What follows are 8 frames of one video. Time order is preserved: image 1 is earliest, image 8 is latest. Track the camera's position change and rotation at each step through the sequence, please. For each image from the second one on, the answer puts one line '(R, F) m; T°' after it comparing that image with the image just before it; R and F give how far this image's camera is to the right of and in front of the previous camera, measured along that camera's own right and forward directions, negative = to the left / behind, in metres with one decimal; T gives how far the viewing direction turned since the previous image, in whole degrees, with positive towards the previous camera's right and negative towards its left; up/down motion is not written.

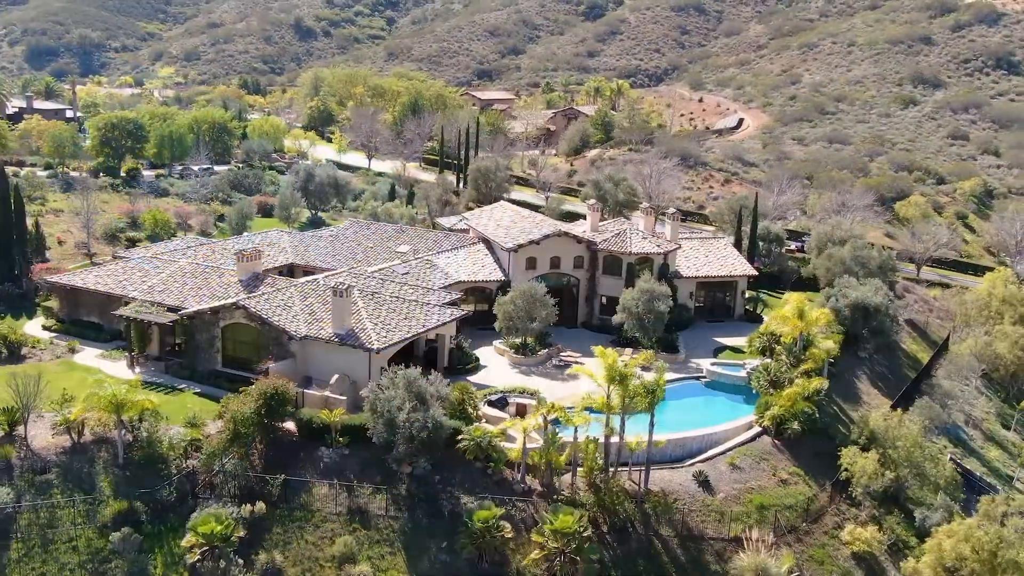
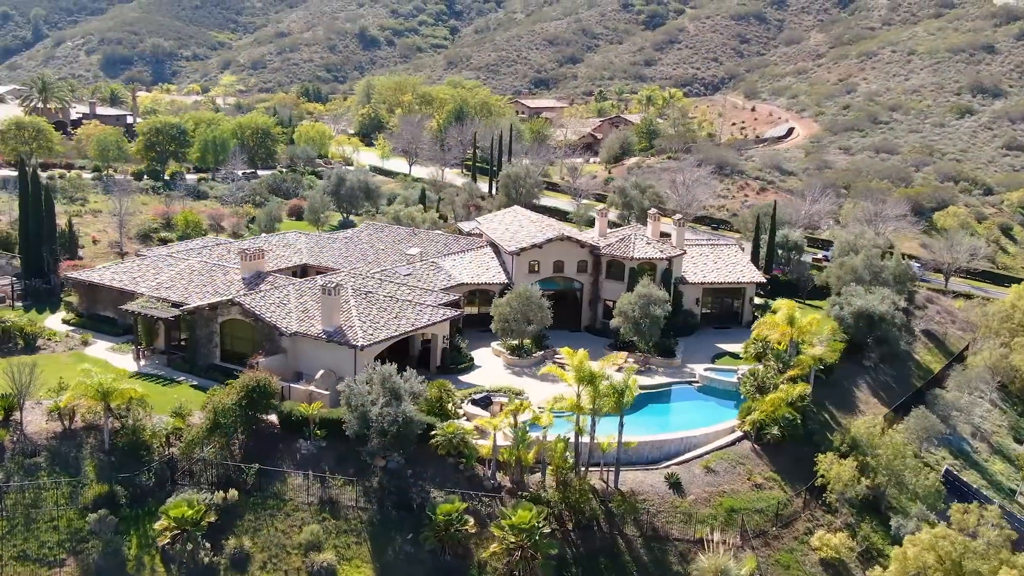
(+2.8, -0.5) m; -4°
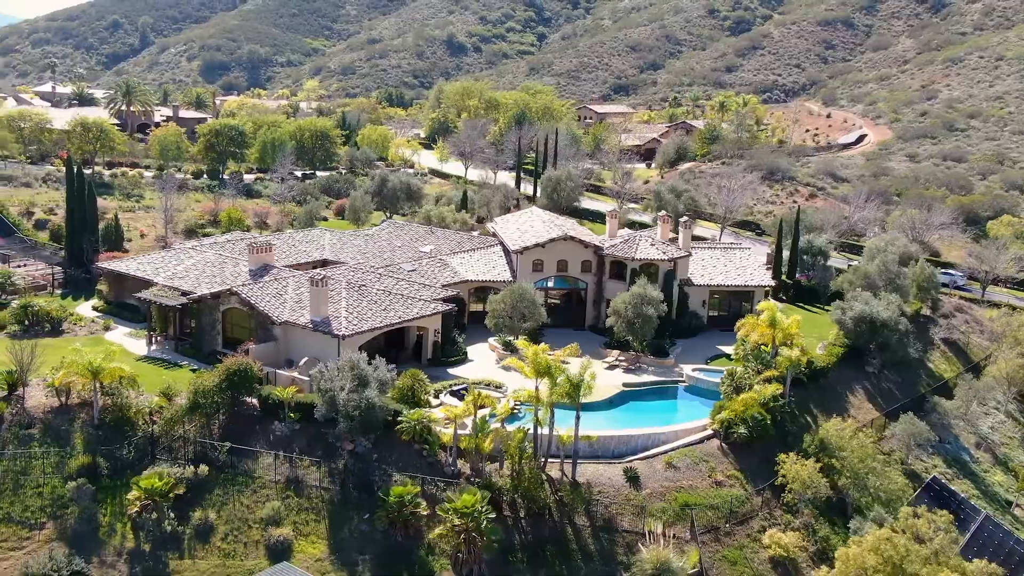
(+4.0, -0.8) m; -6°
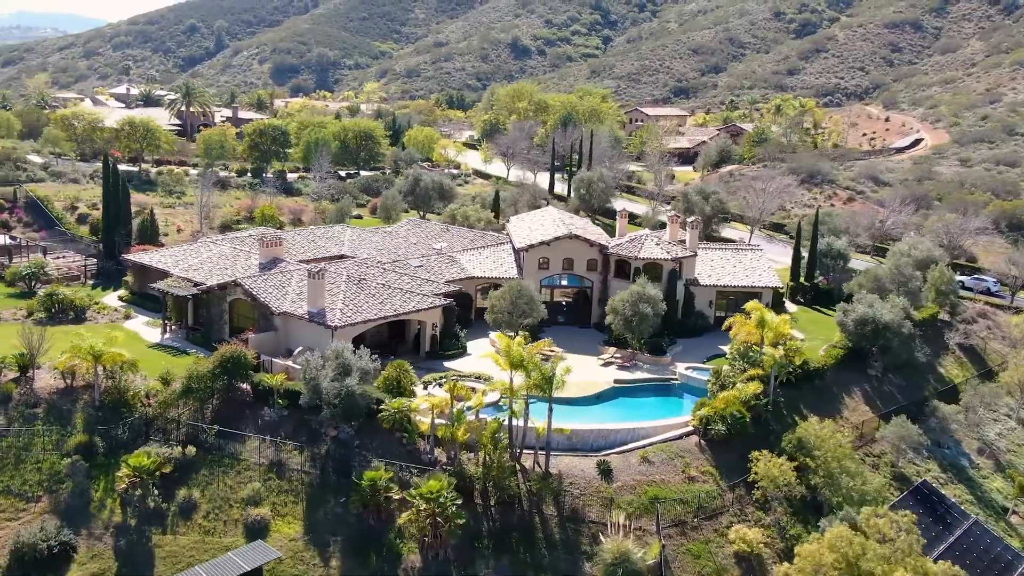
(+2.9, -0.7) m; -4°
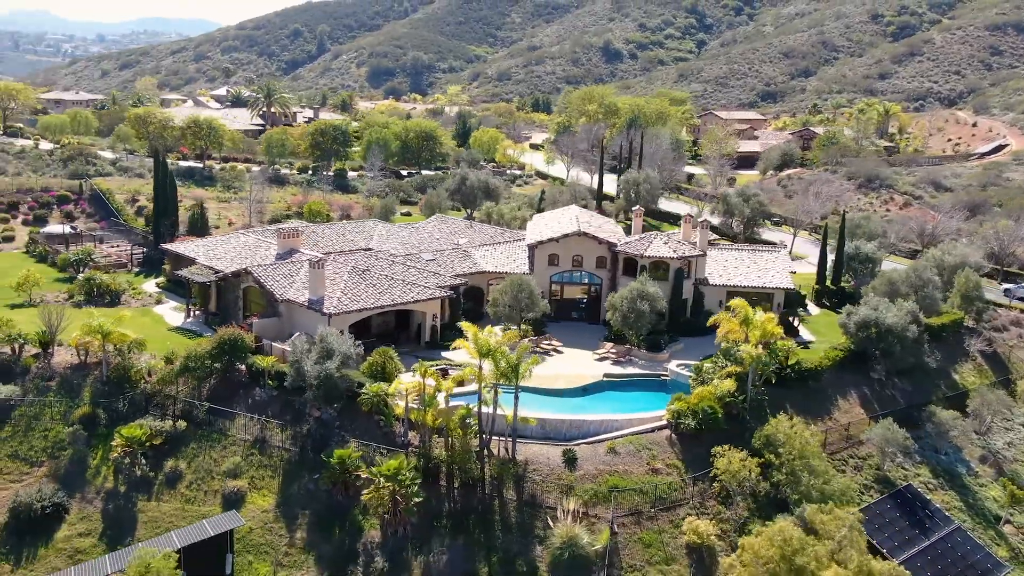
(+4.2, -0.9) m; -6°
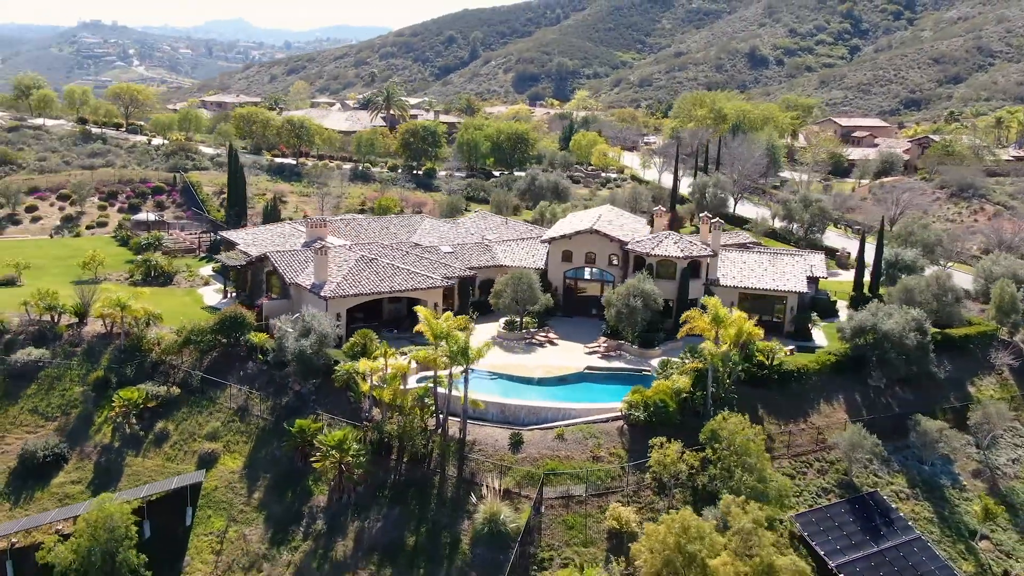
(+6.9, -1.0) m; -9°
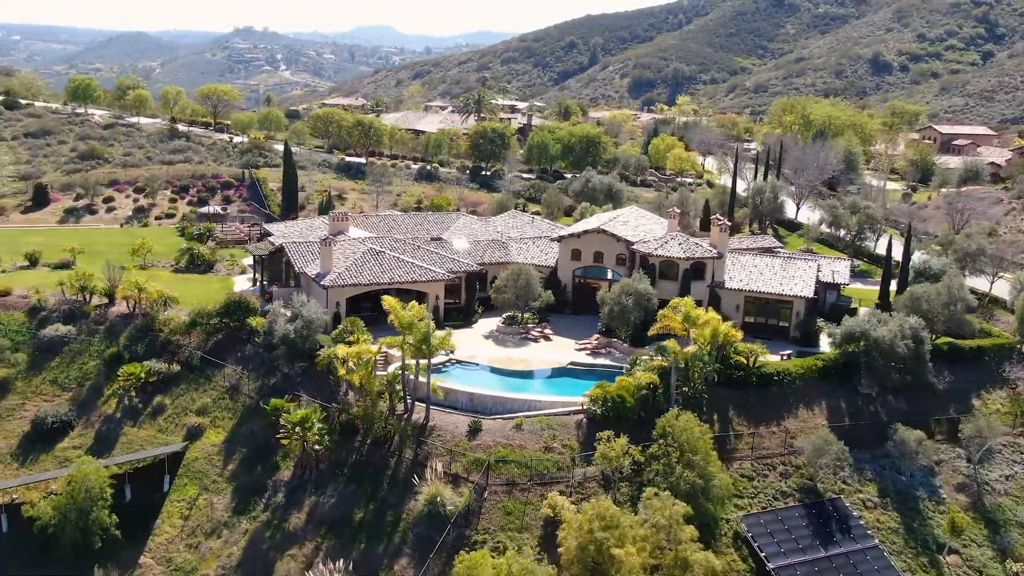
(+5.7, -0.7) m; -7°
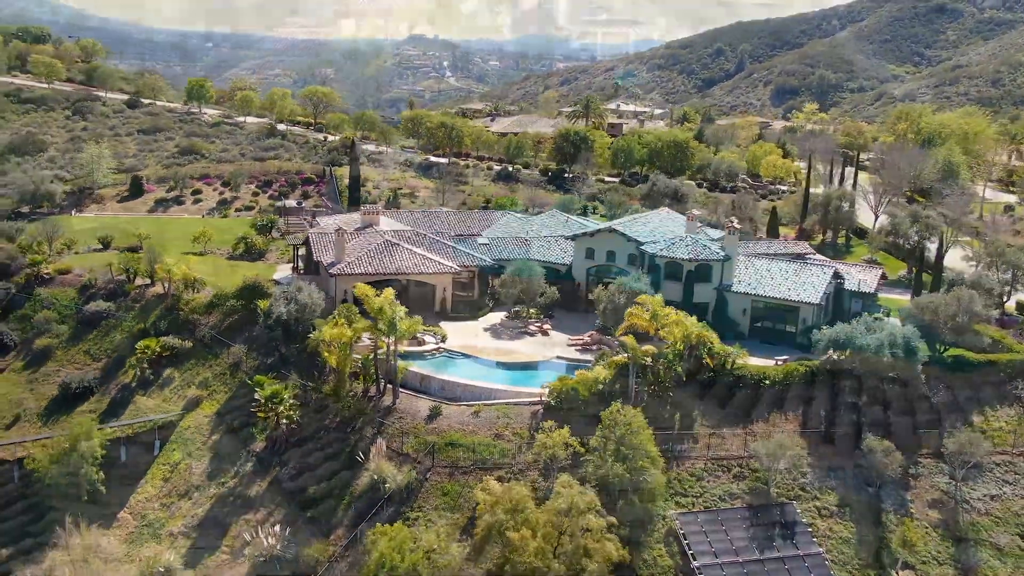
(+6.9, -0.5) m; -9°
